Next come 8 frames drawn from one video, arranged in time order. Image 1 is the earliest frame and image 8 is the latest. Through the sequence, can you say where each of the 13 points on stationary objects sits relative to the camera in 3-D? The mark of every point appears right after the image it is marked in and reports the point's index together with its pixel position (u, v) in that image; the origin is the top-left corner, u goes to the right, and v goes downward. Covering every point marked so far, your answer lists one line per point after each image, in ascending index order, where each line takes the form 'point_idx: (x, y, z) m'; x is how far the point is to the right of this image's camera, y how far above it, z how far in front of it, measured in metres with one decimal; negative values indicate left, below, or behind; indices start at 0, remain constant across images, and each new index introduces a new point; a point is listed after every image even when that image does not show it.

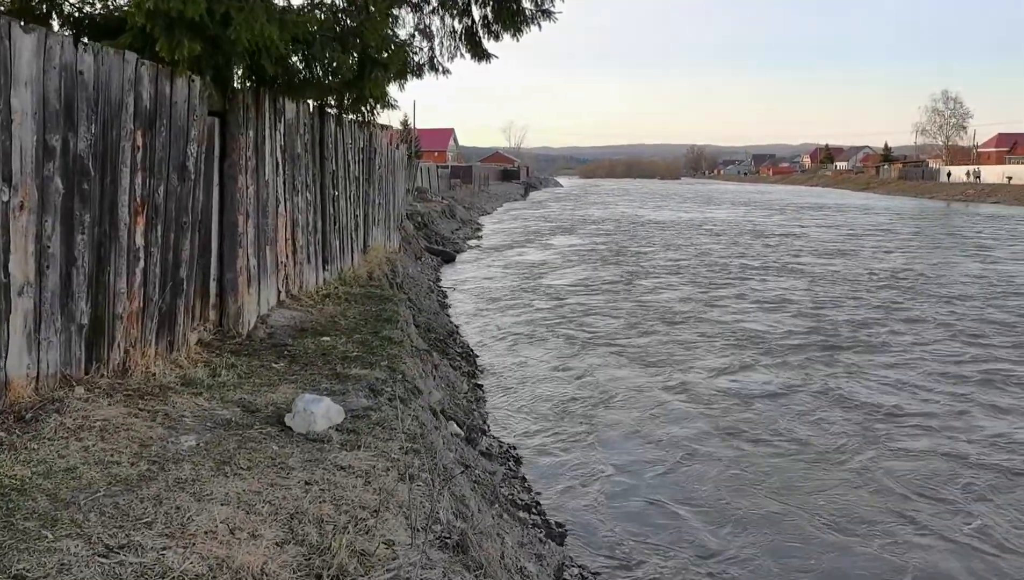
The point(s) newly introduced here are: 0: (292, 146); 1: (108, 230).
0: (-1.9, +1.2, +6.4) m
1: (-2.1, +0.3, +3.9) m
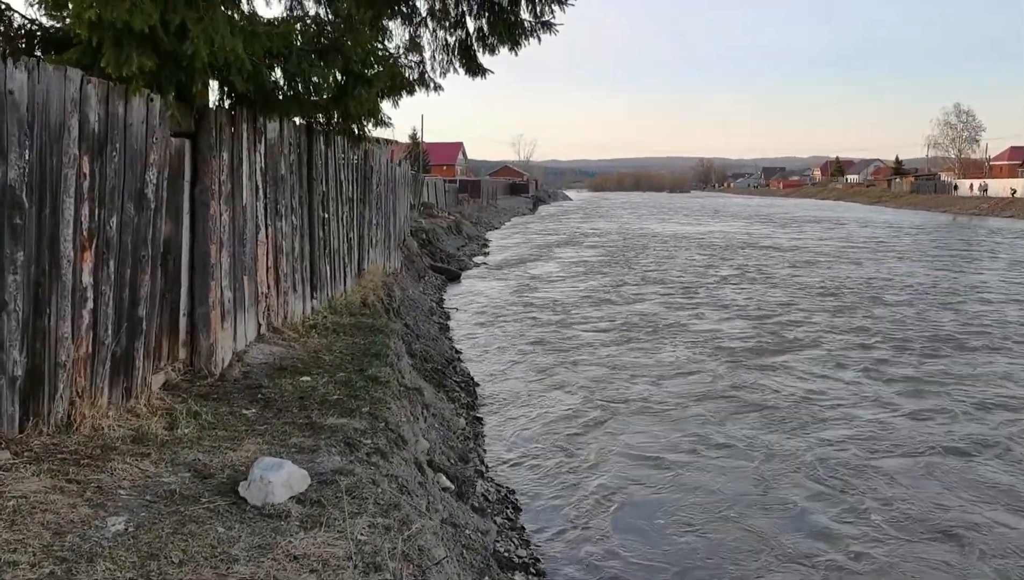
0: (-1.9, +1.0, +6.0) m
1: (-2.2, +0.1, +3.5) m
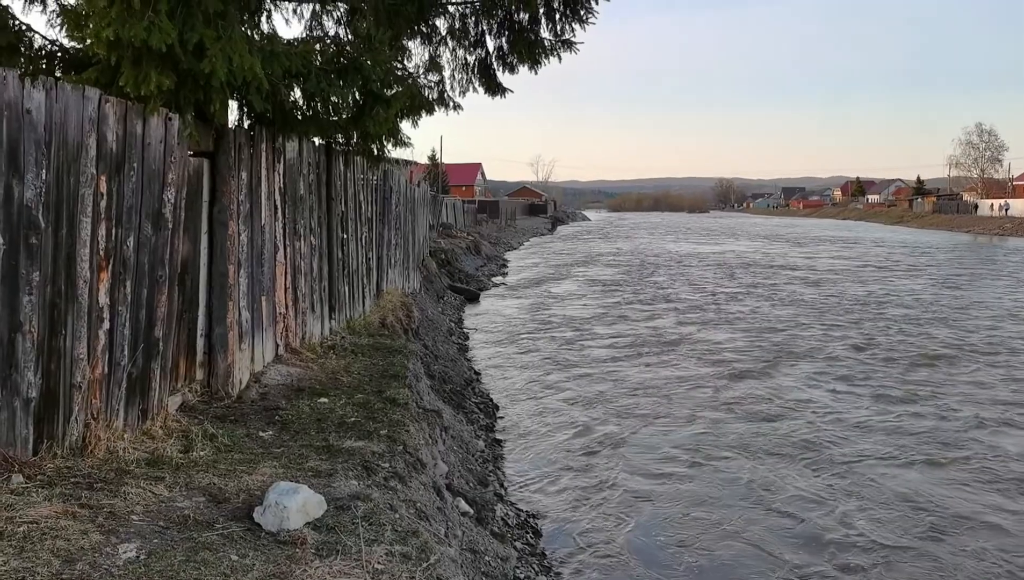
0: (-1.8, +0.8, +6.0) m
1: (-2.1, 0.0, +3.4) m
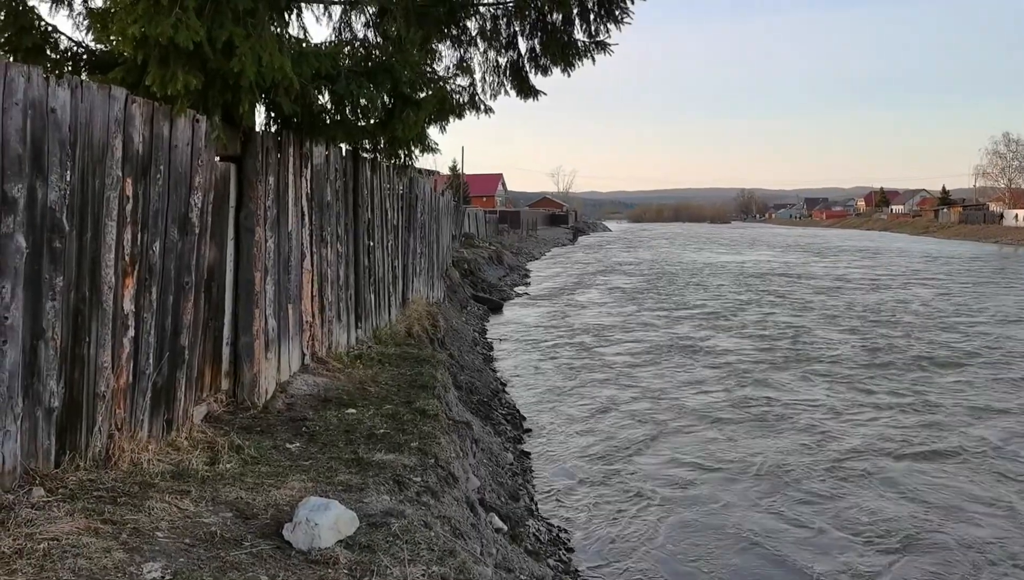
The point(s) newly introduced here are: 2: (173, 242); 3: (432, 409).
0: (-1.5, +0.7, +5.9) m
1: (-1.9, 0.0, +3.3) m
2: (-1.8, +0.2, +3.8) m
3: (-0.6, -0.8, +5.1) m
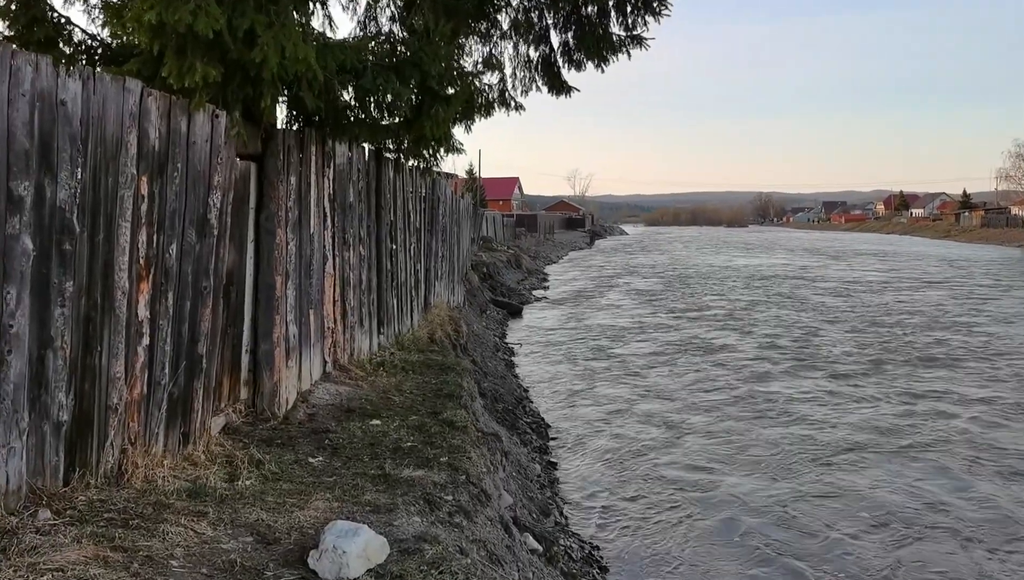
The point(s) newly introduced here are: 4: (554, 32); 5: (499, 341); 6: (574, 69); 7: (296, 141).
0: (-1.3, +0.7, +5.6) m
1: (-1.7, 0.0, +3.1) m
2: (-1.6, +0.2, +3.6) m
3: (-0.3, -0.8, +4.8) m
4: (+0.3, +1.9, +5.4) m
5: (-0.2, -0.9, +13.3) m
6: (+0.5, +1.7, +5.9) m
7: (-1.4, +1.0, +4.7) m
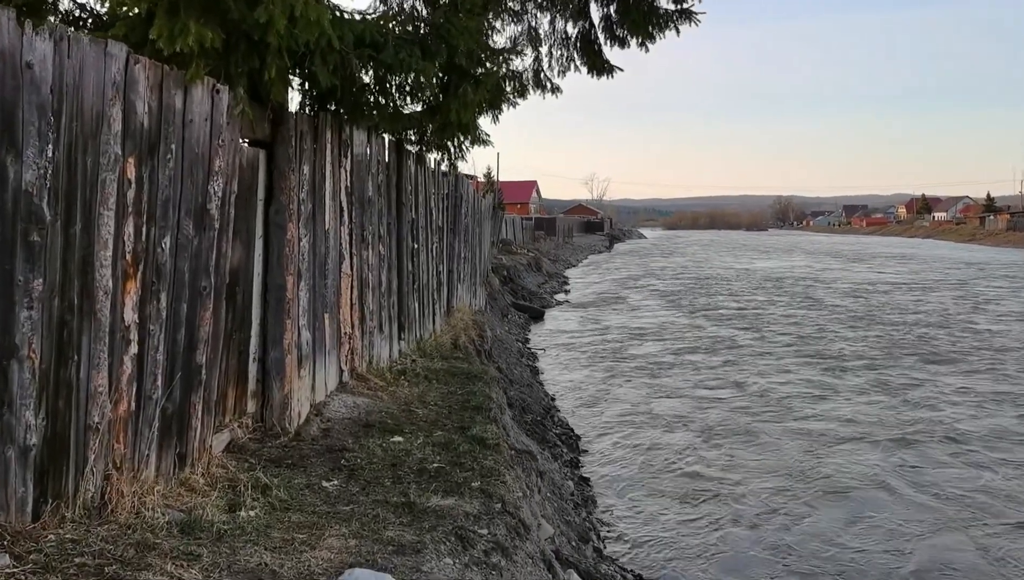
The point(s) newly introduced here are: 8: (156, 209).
0: (-1.1, +0.7, +5.2) m
1: (-1.6, 0.0, +2.6) m
2: (-1.4, +0.2, +3.2) m
3: (-0.1, -0.9, +4.3) m
4: (+0.5, +1.9, +4.9) m
5: (+0.2, -1.0, +12.8) m
6: (+0.7, +1.7, +5.4) m
7: (-1.2, +0.9, +4.3) m
8: (-1.4, +0.3, +3.0) m
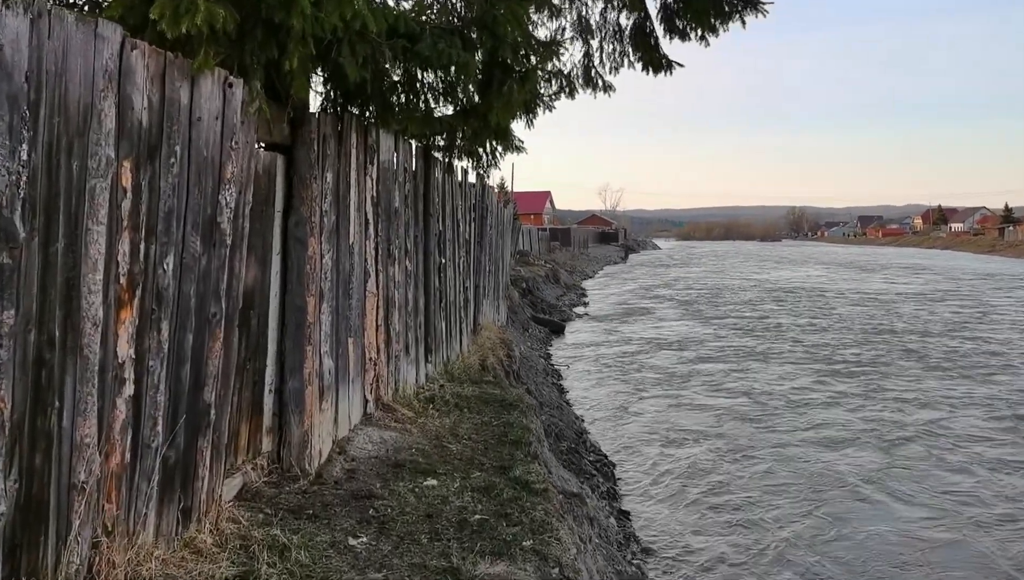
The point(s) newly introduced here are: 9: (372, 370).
0: (-0.8, +0.6, +4.7) m
1: (-1.3, -0.1, +2.2) m
2: (-1.2, +0.1, +2.7) m
3: (+0.1, -1.0, +3.8) m
4: (+0.8, +1.7, +4.4) m
5: (+0.6, -1.2, +12.2) m
6: (+1.0, +1.6, +4.9) m
7: (-0.9, +0.8, +3.8) m
8: (-1.2, +0.2, +2.5) m
9: (-0.8, -0.5, +4.5) m
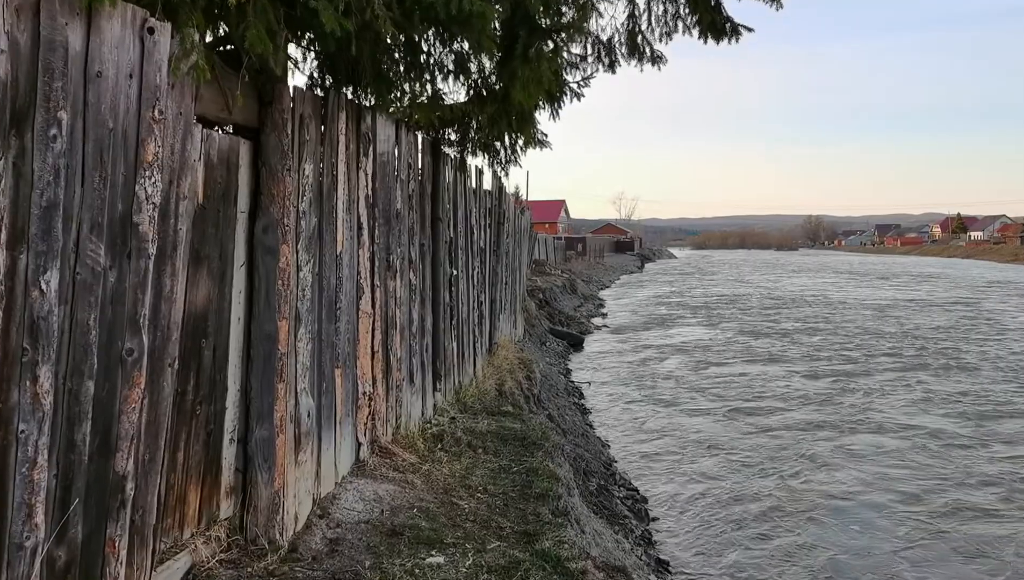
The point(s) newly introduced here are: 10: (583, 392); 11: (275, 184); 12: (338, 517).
0: (-0.7, +0.5, +3.9) m
1: (-1.3, -0.2, +1.4) m
2: (-1.1, 0.0, +1.9) m
3: (+0.2, -1.1, +3.0) m
4: (+0.9, +1.7, +3.6) m
5: (+0.8, -1.4, +11.4) m
6: (+1.1, +1.5, +4.1) m
7: (-0.8, +0.7, +3.0) m
8: (-1.1, +0.2, +1.7) m
9: (-0.7, -0.6, +3.7) m
10: (+1.0, -1.6, +10.7) m
11: (-0.9, +0.4, +2.8) m
12: (-0.7, -1.0, +3.2) m
